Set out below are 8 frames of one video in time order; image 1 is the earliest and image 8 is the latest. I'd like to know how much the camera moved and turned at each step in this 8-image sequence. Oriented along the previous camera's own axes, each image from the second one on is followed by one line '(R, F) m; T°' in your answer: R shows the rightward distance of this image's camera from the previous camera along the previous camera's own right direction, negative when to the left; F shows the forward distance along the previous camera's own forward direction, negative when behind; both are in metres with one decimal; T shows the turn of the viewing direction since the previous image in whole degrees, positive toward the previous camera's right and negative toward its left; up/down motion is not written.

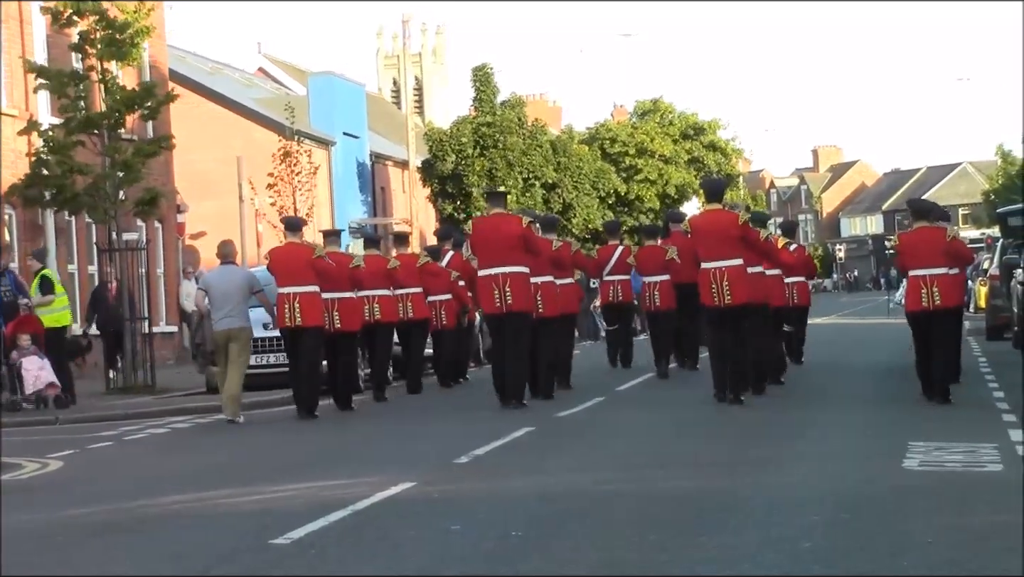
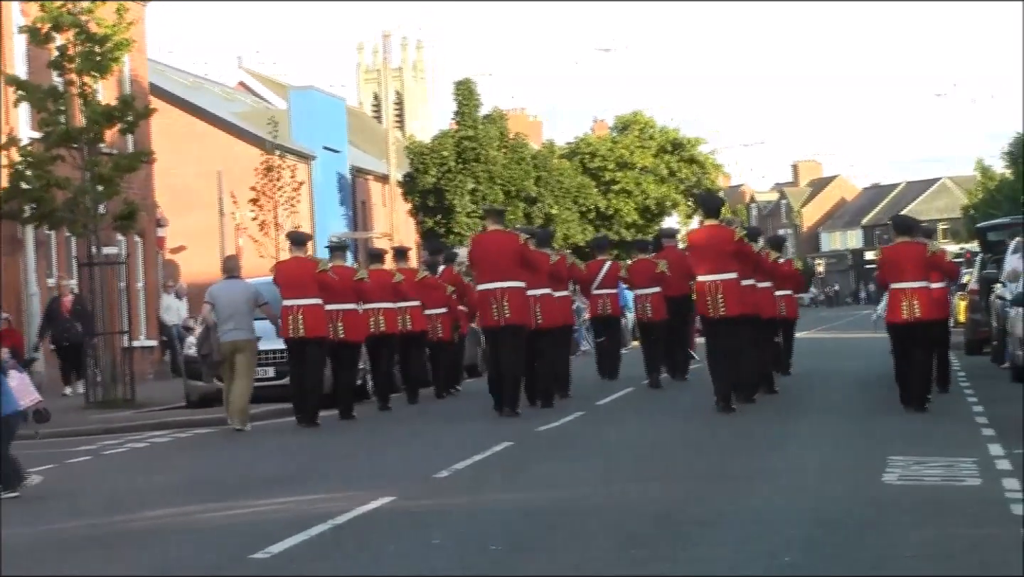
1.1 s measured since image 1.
(-0.1, 0.0) m; +1°
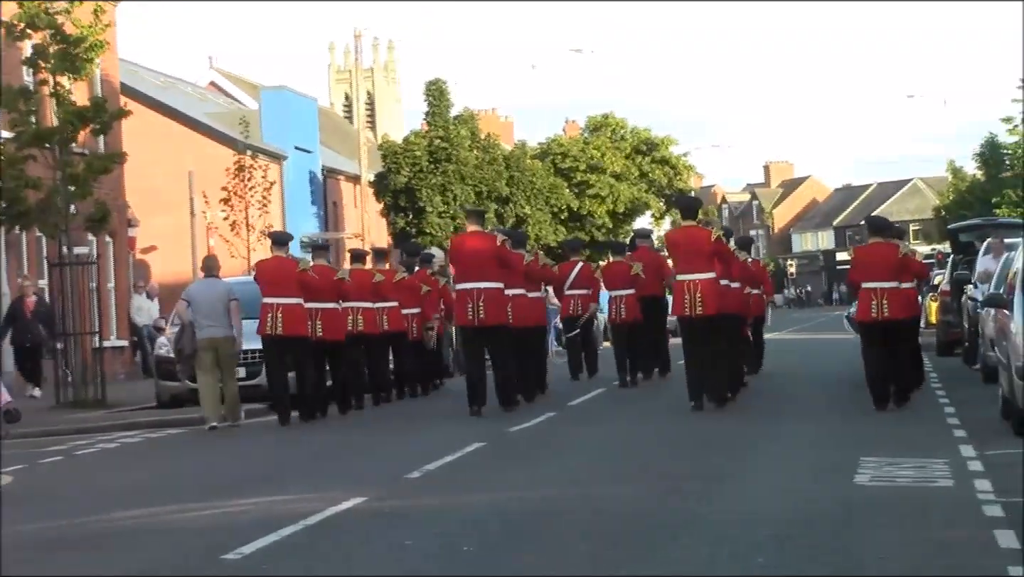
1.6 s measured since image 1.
(+0.2, 0.0) m; 0°
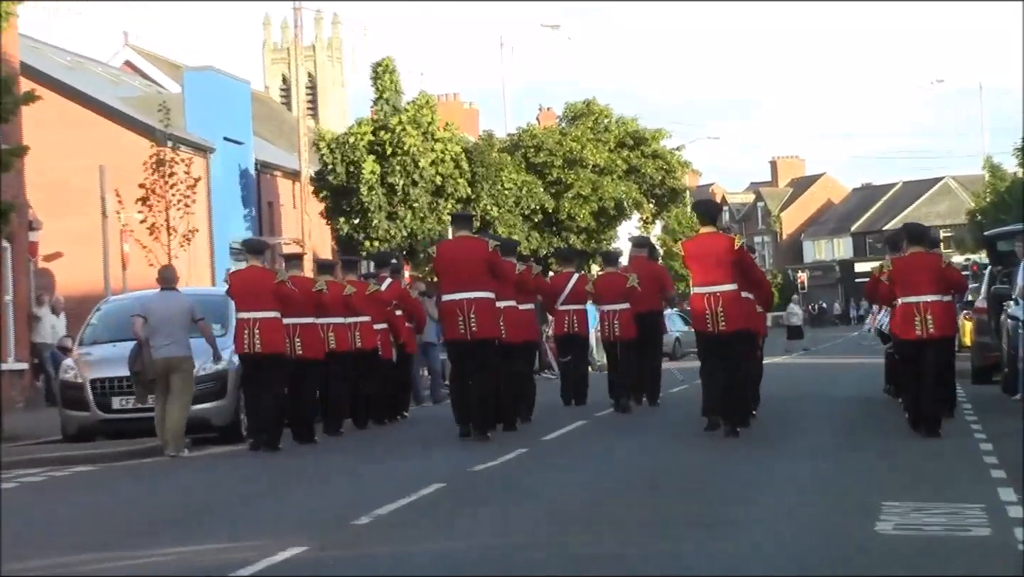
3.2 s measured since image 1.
(+0.3, +2.2) m; 0°
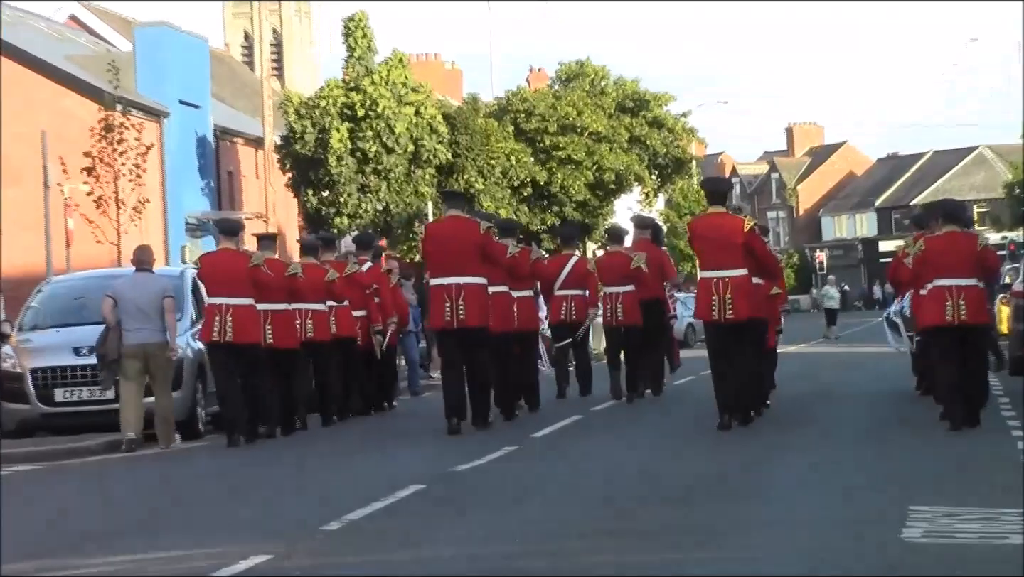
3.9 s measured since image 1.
(+0.1, +1.3) m; 0°
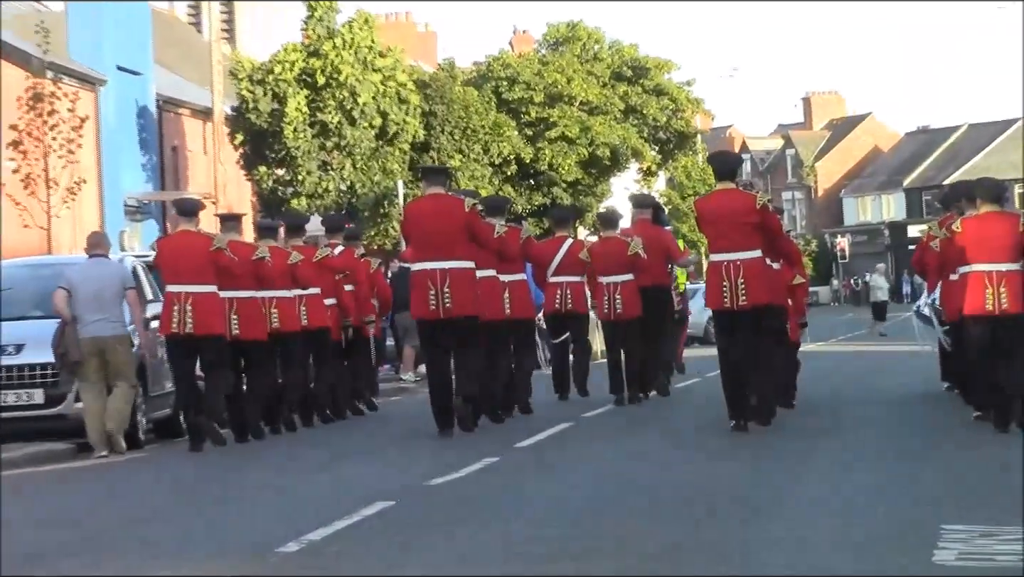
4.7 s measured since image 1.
(+0.1, +1.4) m; 0°
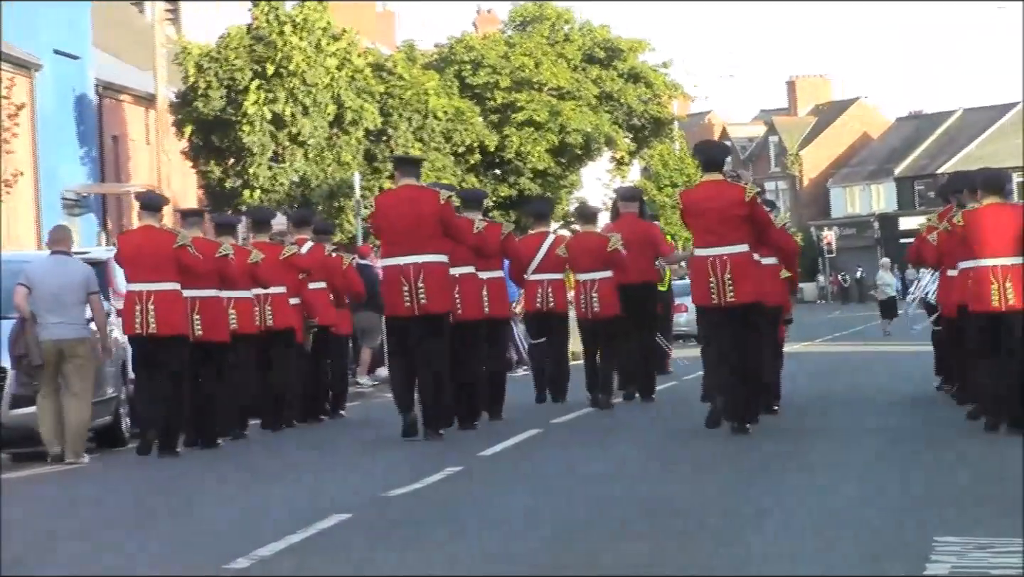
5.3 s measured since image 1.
(+0.2, +0.7) m; 0°
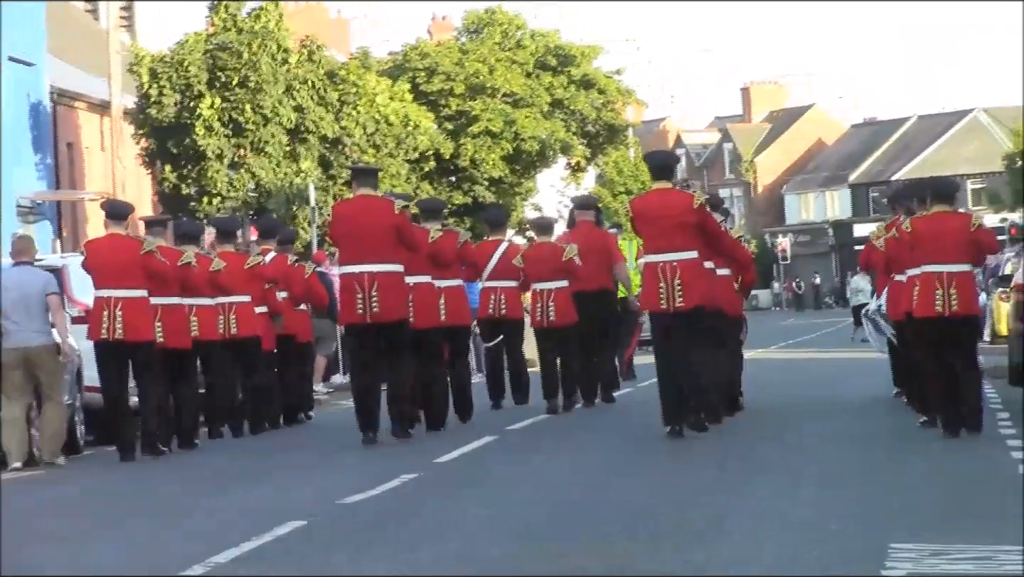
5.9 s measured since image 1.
(+0.2, 0.0) m; 0°
